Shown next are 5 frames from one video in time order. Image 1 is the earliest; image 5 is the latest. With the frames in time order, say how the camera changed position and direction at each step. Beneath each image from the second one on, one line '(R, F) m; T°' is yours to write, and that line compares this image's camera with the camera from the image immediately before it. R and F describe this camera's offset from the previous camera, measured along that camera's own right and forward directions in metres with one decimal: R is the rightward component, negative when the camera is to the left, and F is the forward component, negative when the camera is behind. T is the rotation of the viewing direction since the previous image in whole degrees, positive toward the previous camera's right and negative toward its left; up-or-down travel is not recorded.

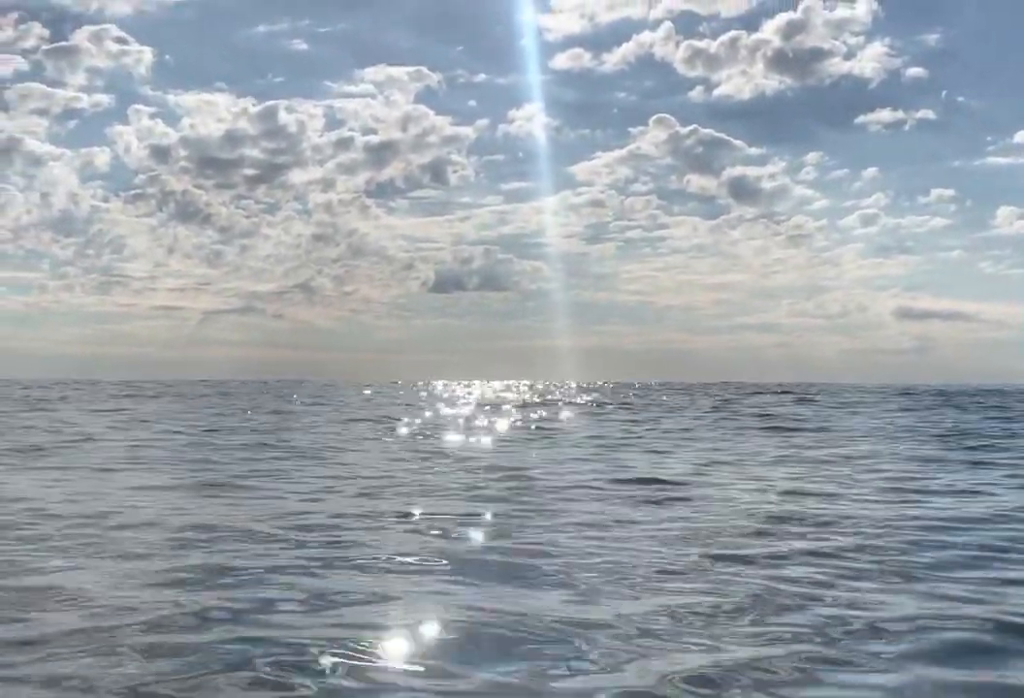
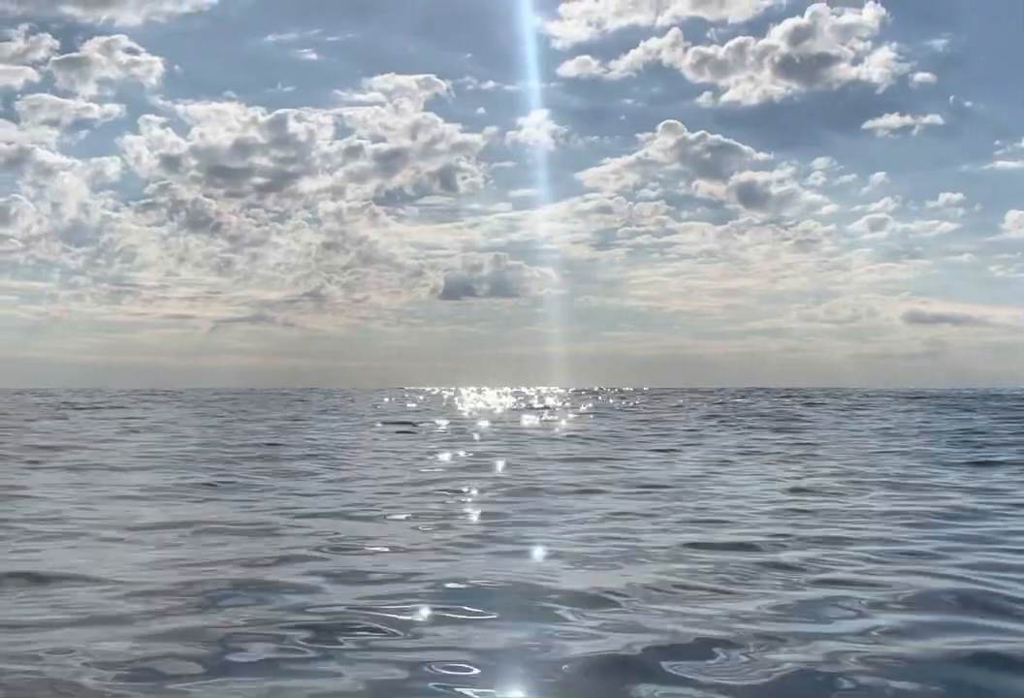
(-2.8, -1.1) m; 0°
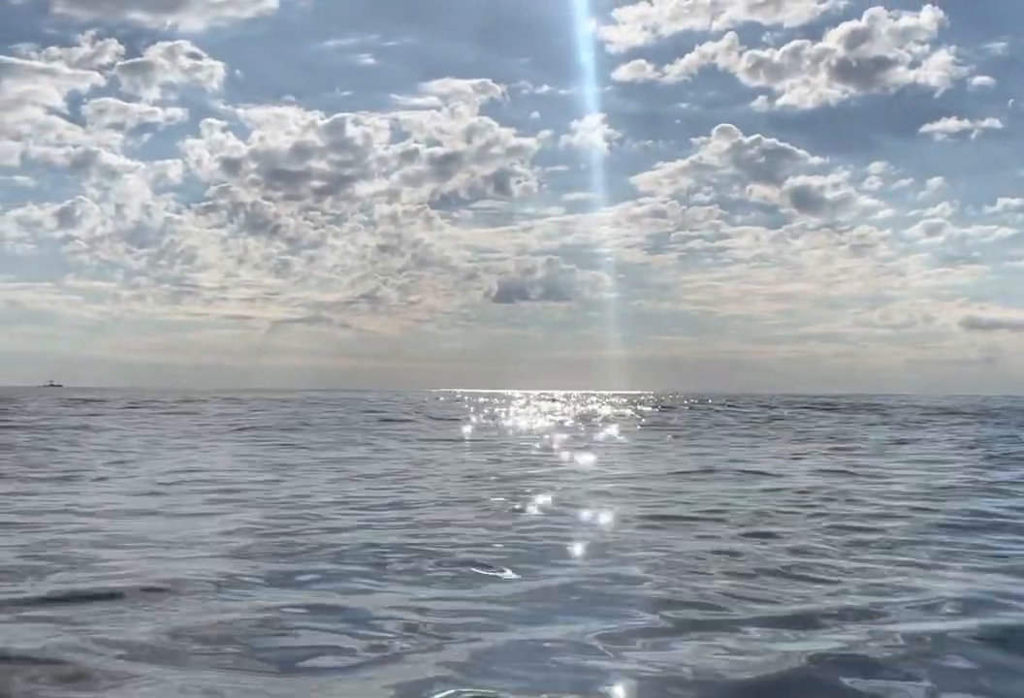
(-5.5, -2.9) m; -2°
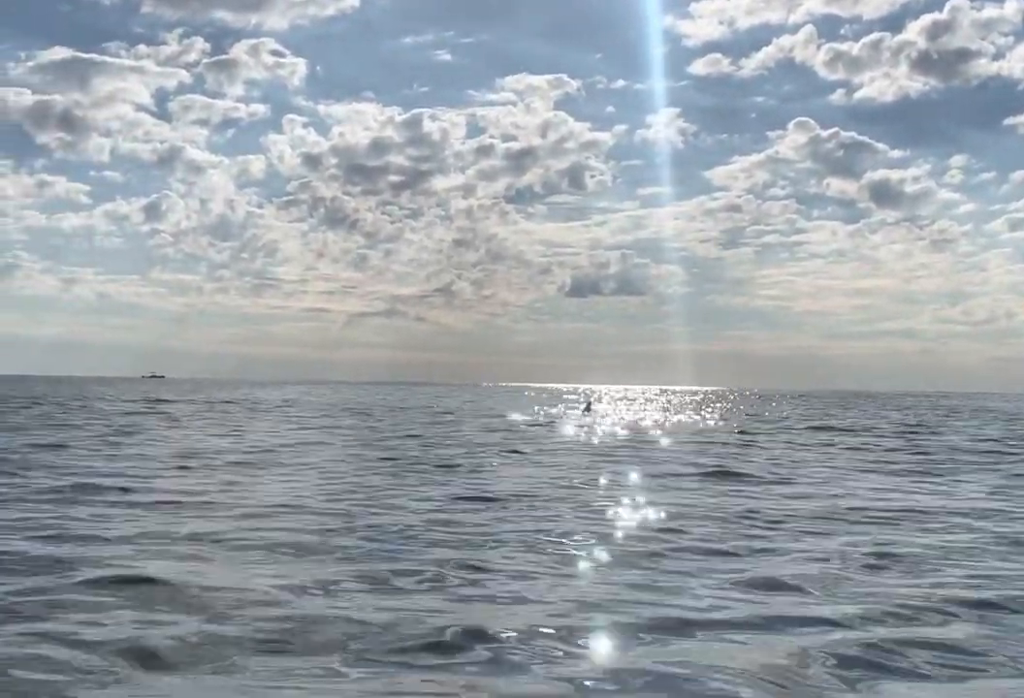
(-1.7, -4.1) m; -4°
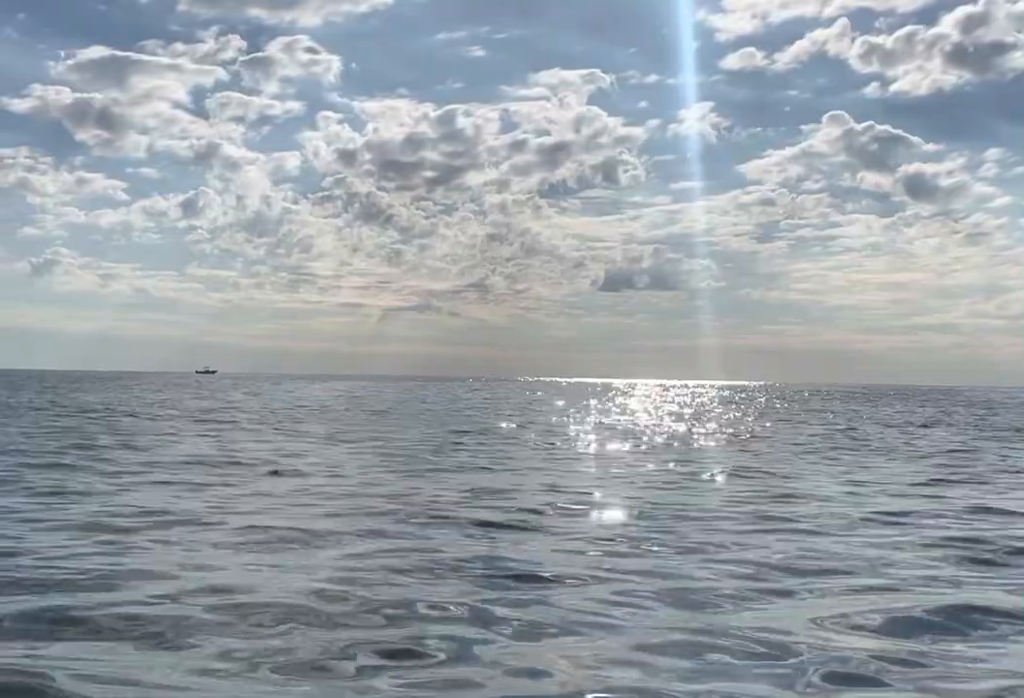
(-0.9, -3.7) m; -2°
